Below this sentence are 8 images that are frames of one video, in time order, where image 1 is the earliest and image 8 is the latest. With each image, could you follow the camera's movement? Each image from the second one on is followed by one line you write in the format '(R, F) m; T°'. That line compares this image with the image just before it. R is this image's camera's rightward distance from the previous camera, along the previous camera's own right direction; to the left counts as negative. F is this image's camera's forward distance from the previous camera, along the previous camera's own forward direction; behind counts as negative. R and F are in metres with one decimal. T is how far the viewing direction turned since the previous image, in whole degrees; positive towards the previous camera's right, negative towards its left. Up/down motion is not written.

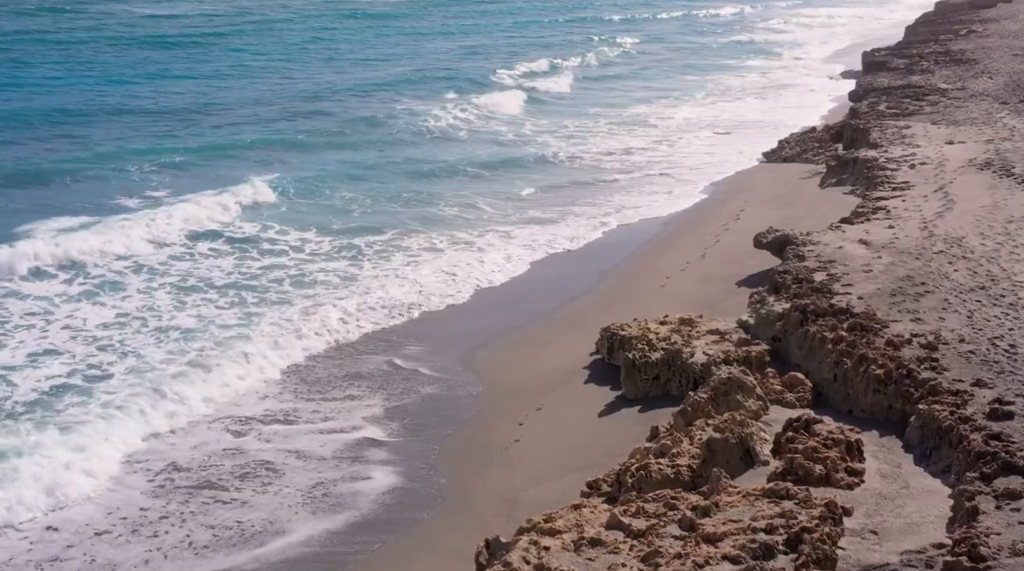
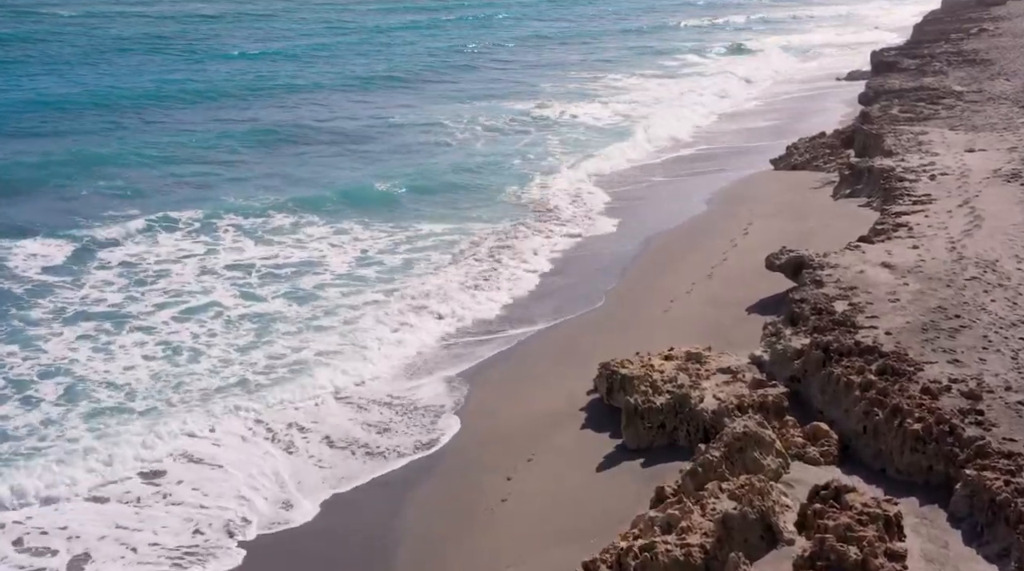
(+0.1, +1.3) m; 0°
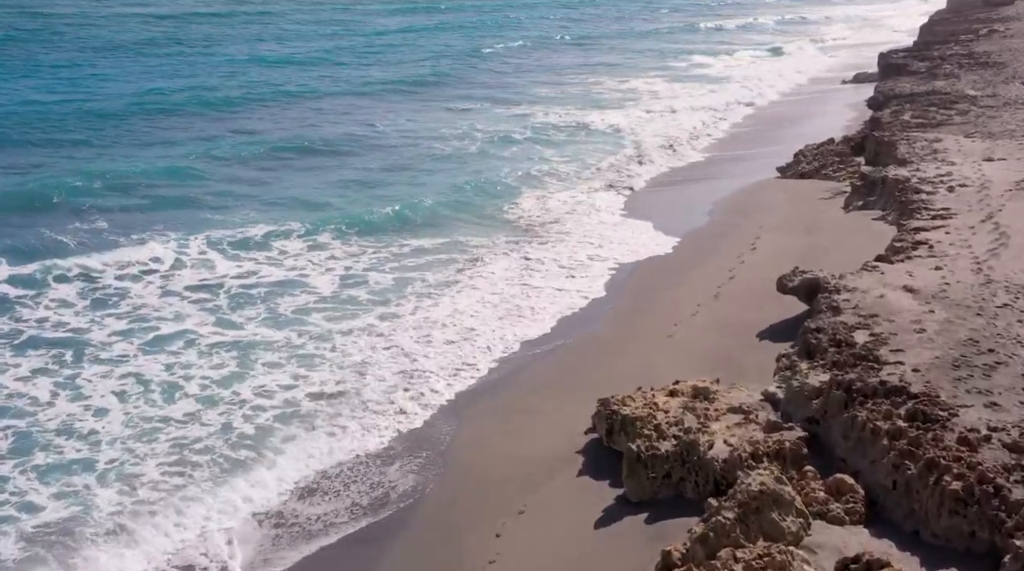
(+0.1, +1.0) m; 0°
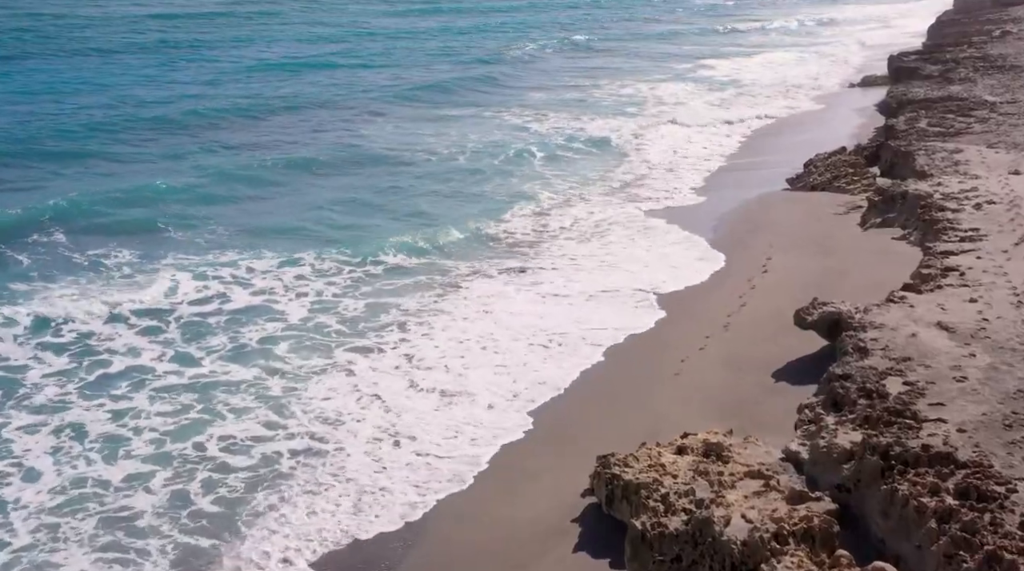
(+0.1, +1.4) m; 0°
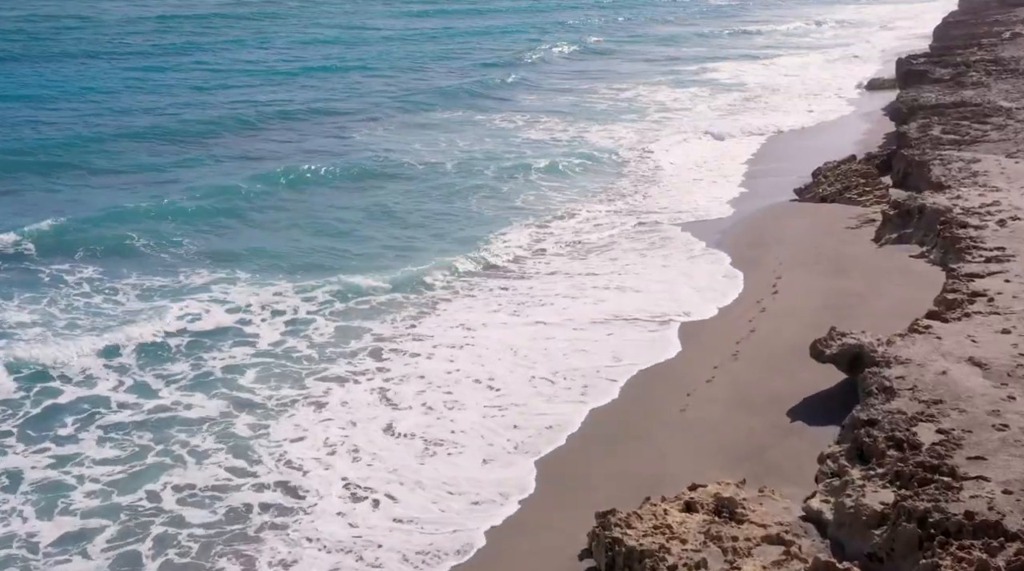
(+0.1, +1.0) m; 0°
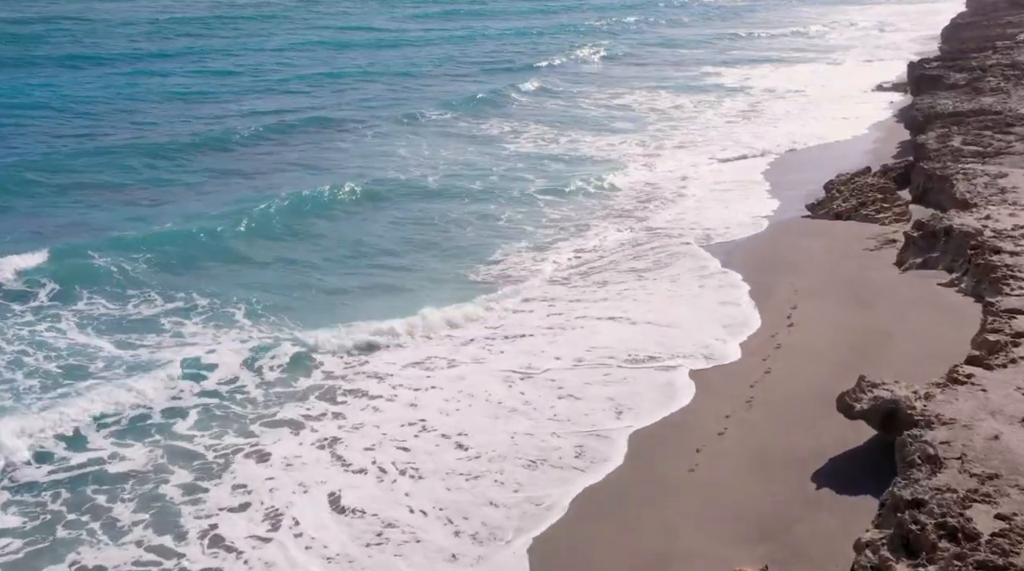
(+0.1, +1.4) m; 0°
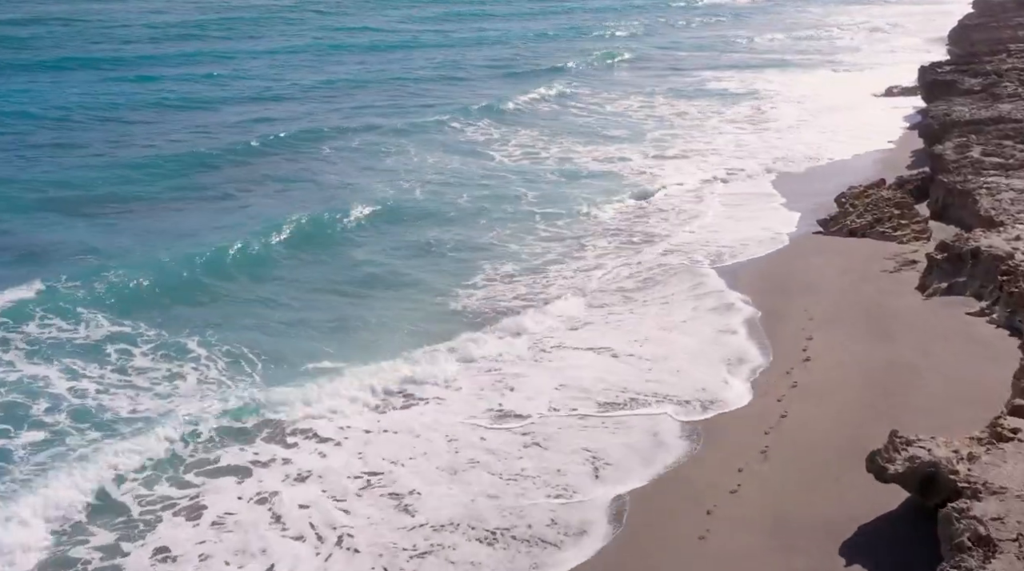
(+0.1, +1.2) m; 0°
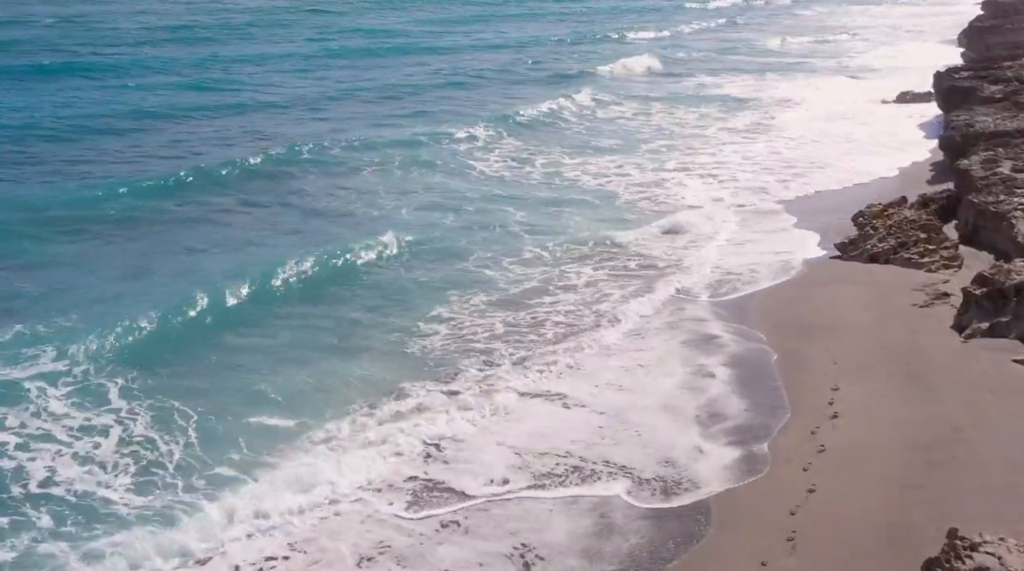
(+0.1, +1.6) m; 0°
